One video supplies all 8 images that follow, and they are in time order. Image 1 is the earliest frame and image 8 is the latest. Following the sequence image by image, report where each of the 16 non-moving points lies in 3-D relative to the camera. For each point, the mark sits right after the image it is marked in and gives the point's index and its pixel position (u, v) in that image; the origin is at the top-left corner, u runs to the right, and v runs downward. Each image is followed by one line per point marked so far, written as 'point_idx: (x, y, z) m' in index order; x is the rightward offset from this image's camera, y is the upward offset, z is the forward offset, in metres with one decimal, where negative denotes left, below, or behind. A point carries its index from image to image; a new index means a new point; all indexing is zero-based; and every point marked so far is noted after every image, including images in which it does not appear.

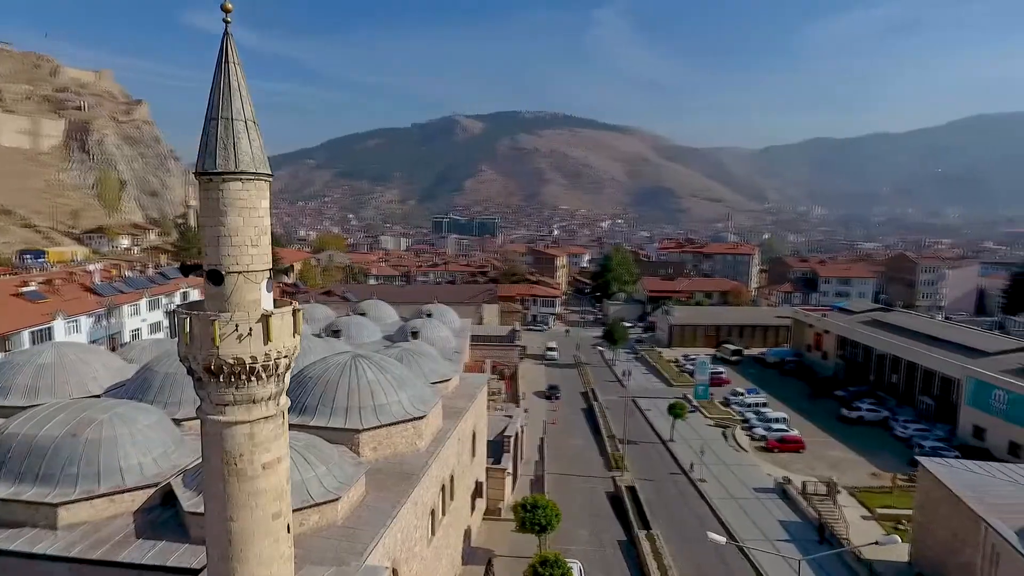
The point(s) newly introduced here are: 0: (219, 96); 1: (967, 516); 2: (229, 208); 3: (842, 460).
0: (-2.2, +1.4, +4.6) m
1: (+8.1, -4.1, +11.2) m
2: (-2.1, +0.6, +4.6) m
3: (+9.9, -5.2, +18.8) m
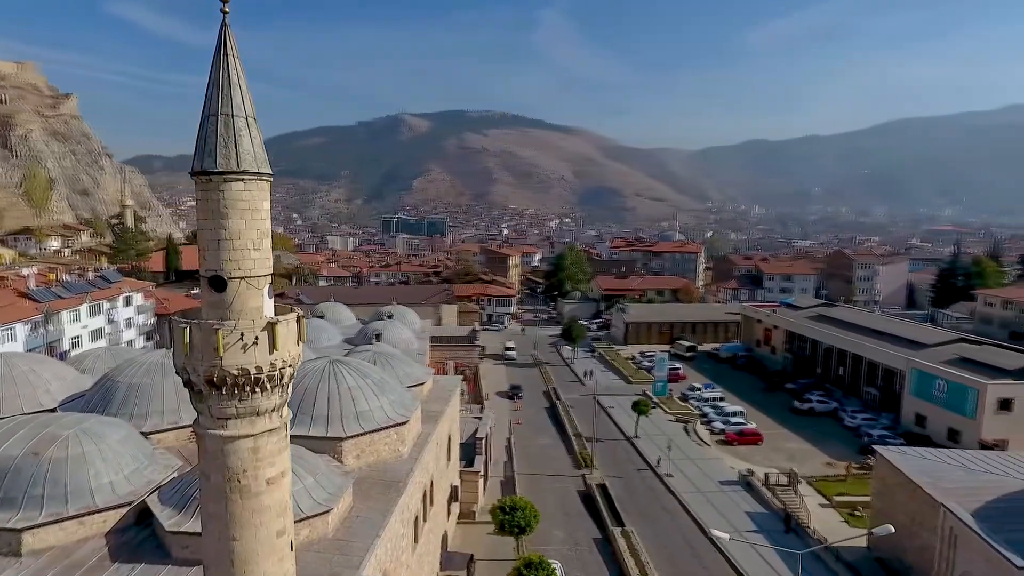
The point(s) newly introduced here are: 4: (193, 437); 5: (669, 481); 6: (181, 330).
0: (-2.1, +1.4, +4.4) m
1: (+7.8, -4.0, +11.7) m
2: (-2.0, +0.5, +4.4) m
3: (+8.9, -5.1, +19.5) m
4: (-4.6, -2.2, +9.0) m
5: (+4.0, -4.9, +16.0) m
6: (-2.3, -0.3, +4.4) m
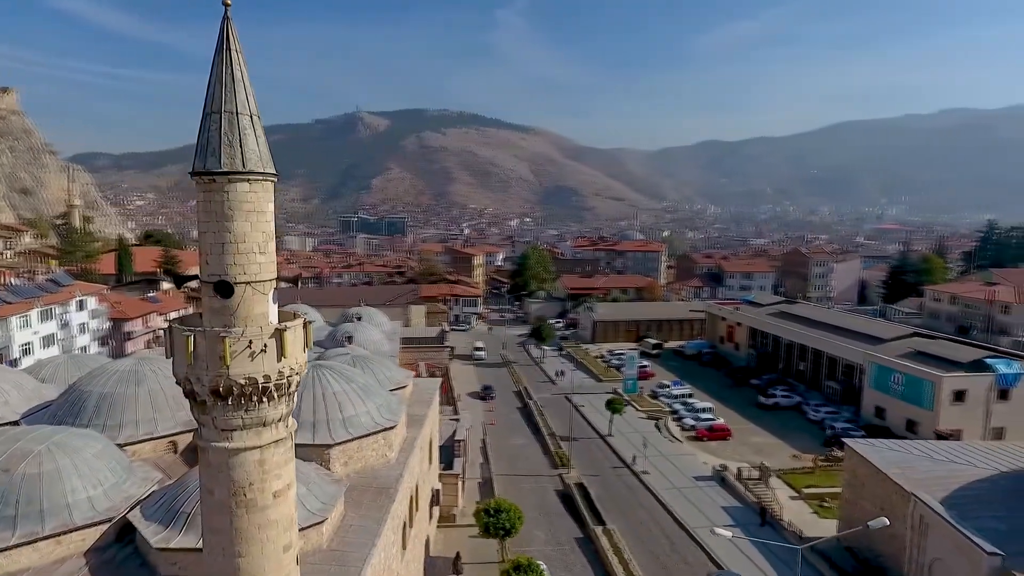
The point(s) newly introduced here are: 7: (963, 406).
0: (-1.9, +1.4, +4.2) m
1: (+7.4, -3.9, +12.1) m
2: (-1.9, +0.5, +4.2) m
3: (+8.1, -5.0, +20.0) m
4: (-4.7, -2.2, +8.6) m
5: (+3.5, -4.9, +16.1) m
6: (-2.2, -0.3, +4.2) m
7: (+14.4, -3.8, +19.9) m
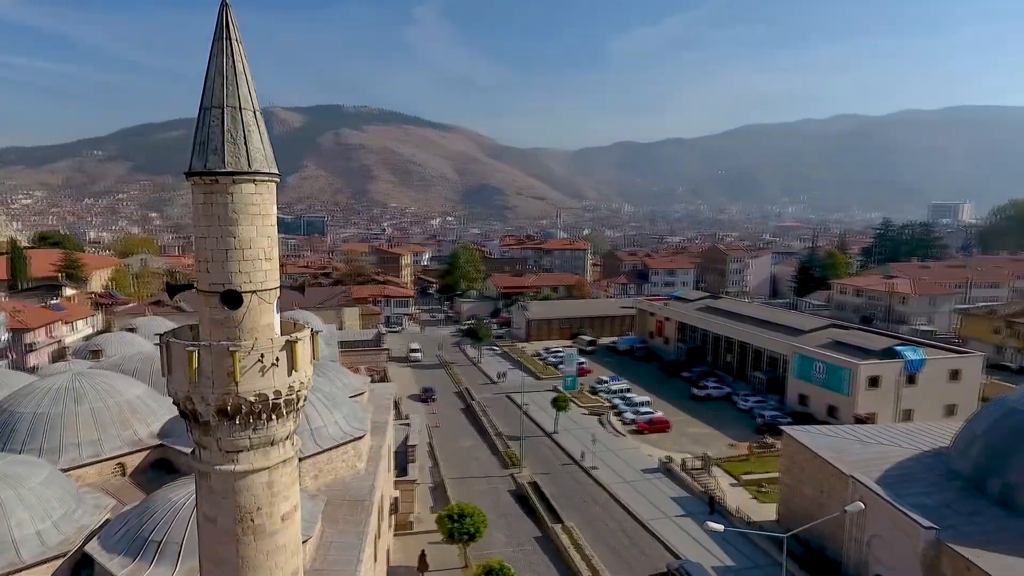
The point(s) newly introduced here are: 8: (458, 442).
0: (-1.8, +1.3, +3.8) m
1: (+6.6, -3.8, +12.9) m
2: (-1.7, +0.4, +3.9) m
3: (+6.3, -4.9, +20.8) m
4: (-5.0, -2.3, +7.9) m
5: (+2.2, -4.9, +16.4) m
6: (-2.0, -0.4, +3.8) m
7: (+12.6, -3.5, +21.5) m
8: (-1.7, -4.7, +19.1) m
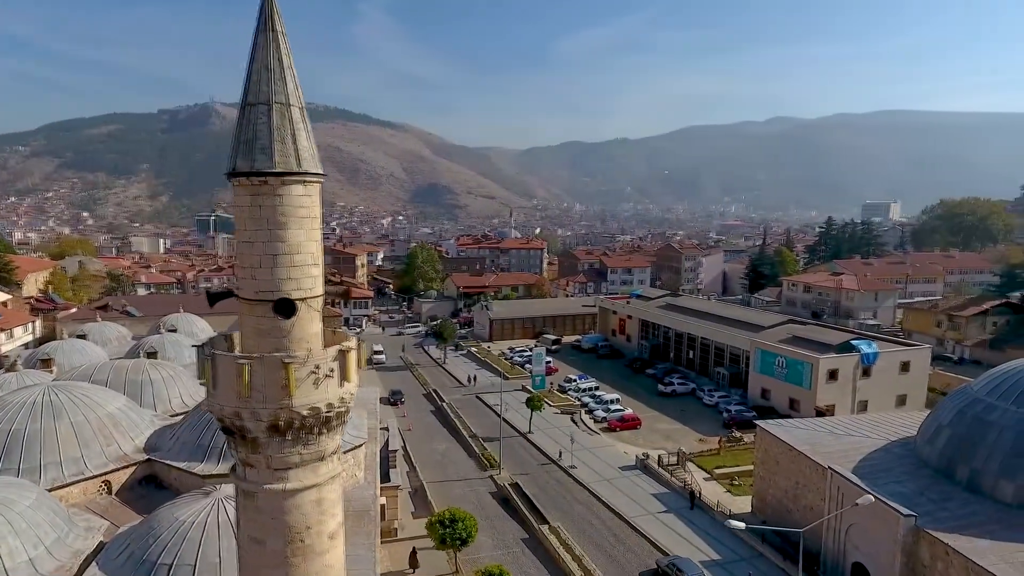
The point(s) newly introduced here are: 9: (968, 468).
0: (-1.4, +1.2, +3.6) m
1: (+6.3, -3.8, +13.3) m
2: (-1.3, +0.4, +3.6) m
3: (+5.4, -4.8, +21.1) m
4: (-4.9, -2.4, +7.4) m
5: (+1.7, -4.9, +16.4) m
6: (-1.6, -0.4, +3.6) m
7: (+11.6, -3.4, +22.4) m
8: (-2.4, -4.7, +18.8) m
9: (+8.5, -3.4, +11.6) m
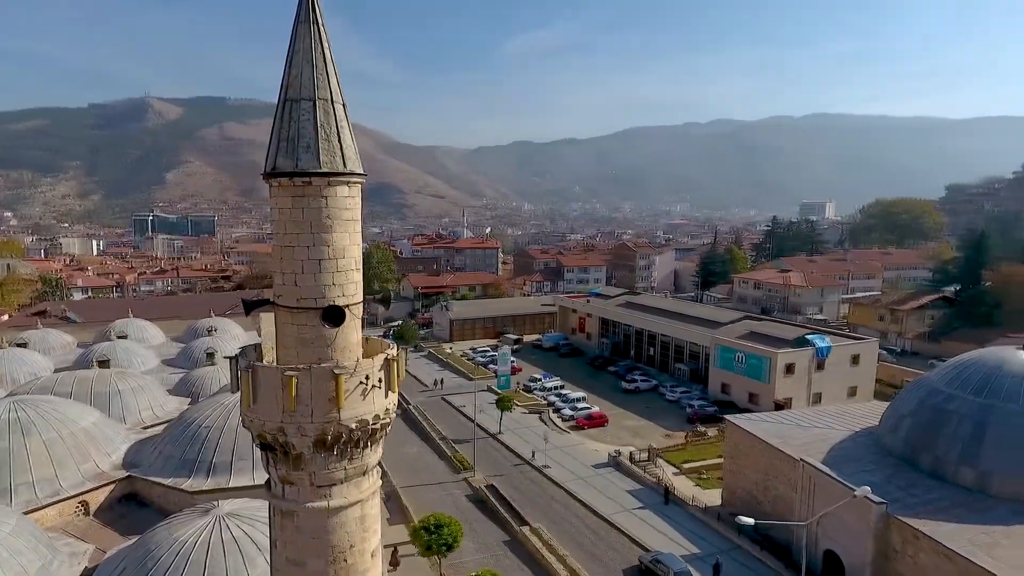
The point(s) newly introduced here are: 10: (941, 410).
0: (-1.1, +1.2, +3.4) m
1: (+5.9, -3.7, +13.7) m
2: (-1.0, +0.4, +3.4) m
3: (+4.4, -4.8, +21.4) m
4: (-4.8, -2.5, +6.9) m
5: (+1.0, -4.9, +16.4) m
6: (-1.3, -0.5, +3.4) m
7: (+10.4, -3.3, +23.2) m
8: (-3.3, -4.8, +18.5) m
9: (+8.2, -3.3, +12.2) m
10: (+8.6, -2.5, +12.5) m
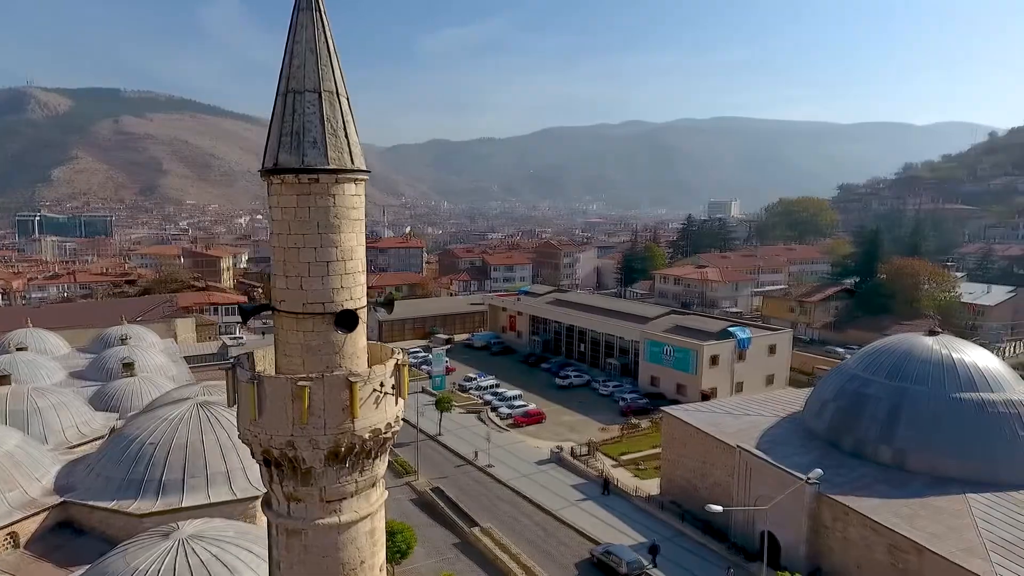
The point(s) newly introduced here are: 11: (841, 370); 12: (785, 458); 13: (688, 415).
0: (-1.0, +1.2, +3.2) m
1: (+4.7, -3.6, +14.3) m
2: (-0.9, +0.3, +3.3) m
3: (+2.3, -4.7, +21.8) m
4: (-5.1, -2.5, +6.2) m
5: (-0.5, -4.8, +16.4) m
6: (-1.1, -0.5, +3.2) m
7: (+8.0, -3.1, +24.3) m
8: (-5.0, -4.8, +17.9) m
9: (+7.1, -3.1, +13.1) m
10: (+7.5, -2.3, +13.5) m
11: (+7.6, -1.9, +14.5) m
12: (+5.7, -3.5, +13.0) m
13: (+4.5, -3.2, +15.7) m
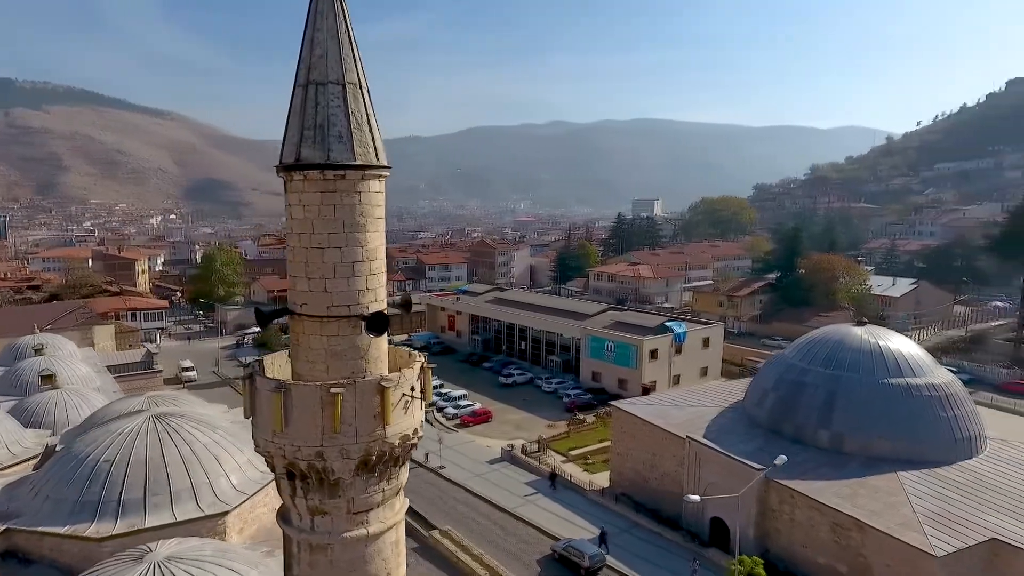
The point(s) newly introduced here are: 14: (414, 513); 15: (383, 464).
0: (-0.8, +1.2, +3.1) m
1: (+3.6, -3.5, +14.8) m
2: (-0.7, +0.3, +3.1) m
3: (+0.4, -4.6, +21.9) m
4: (-5.2, -2.6, +5.6) m
5: (-1.7, -4.8, +16.3) m
6: (-1.0, -0.5, +3.0) m
7: (+5.8, -3.0, +25.0) m
8: (-6.3, -4.9, +17.2) m
9: (+6.2, -3.0, +13.8) m
10: (+6.5, -2.2, +14.2) m
11: (+6.5, -1.8, +15.3) m
12: (+4.8, -3.4, +13.6) m
13: (+3.3, -3.1, +16.1) m
14: (-2.2, -5.1, +13.9) m
15: (-0.7, -0.9, +3.2) m
